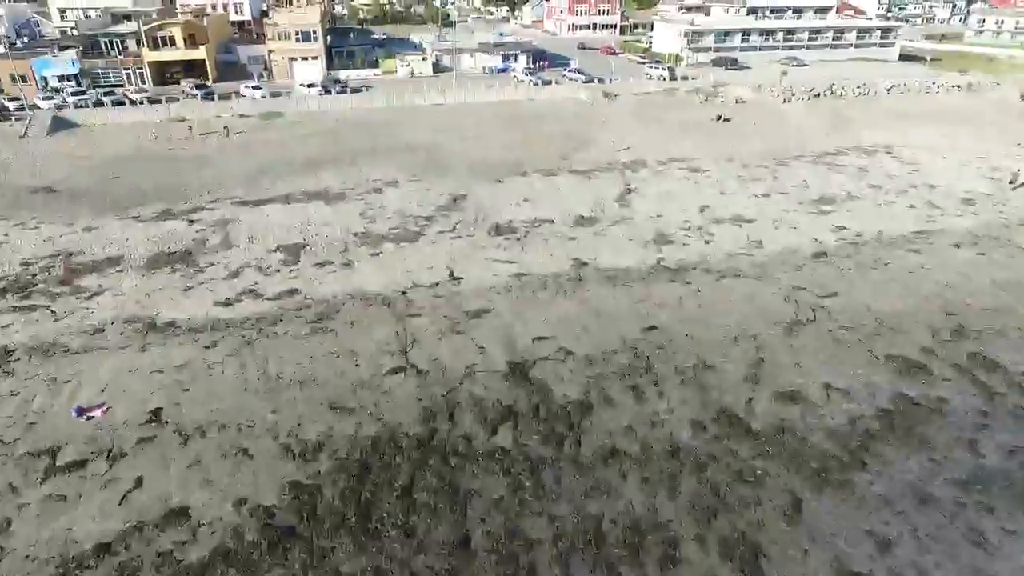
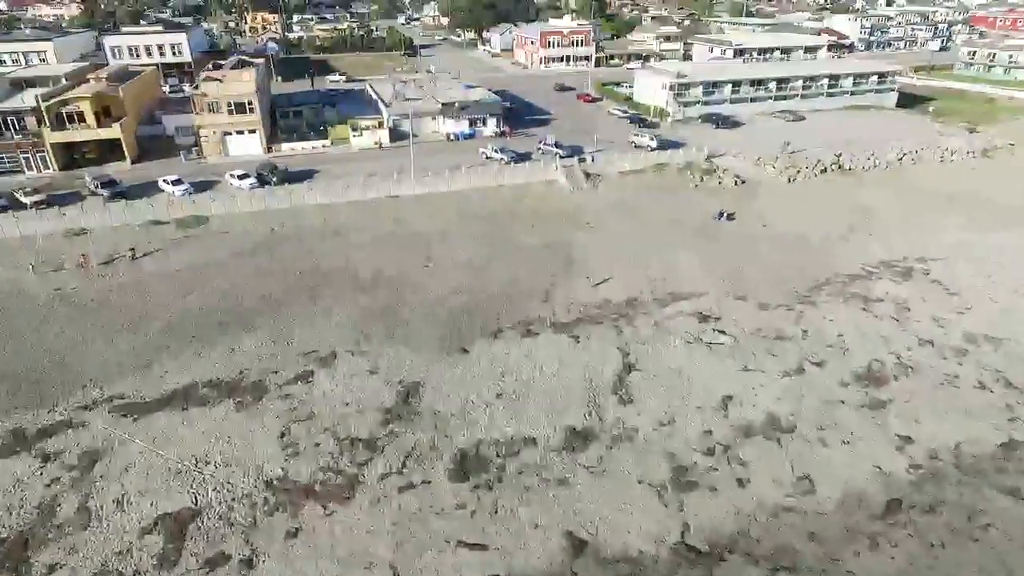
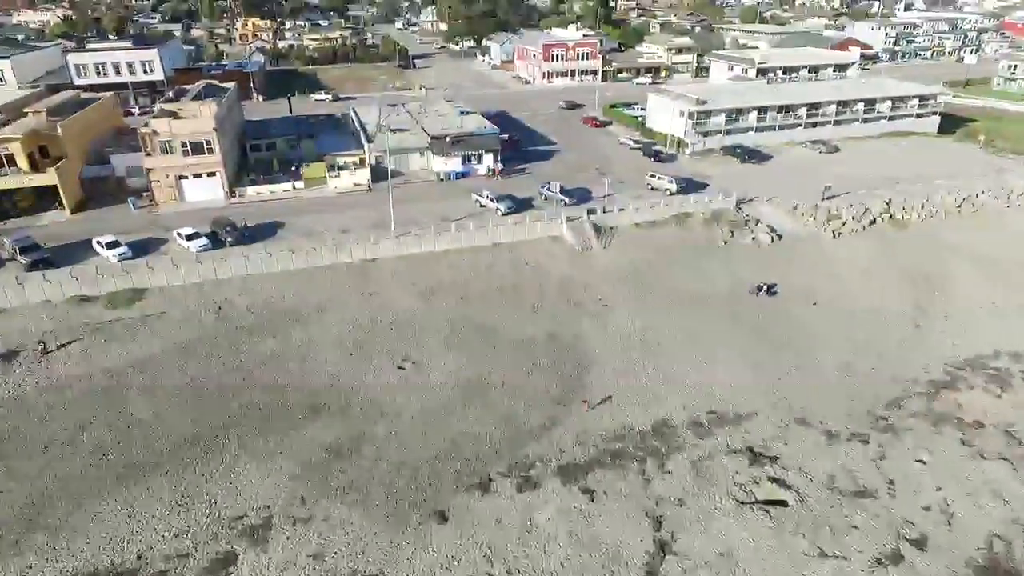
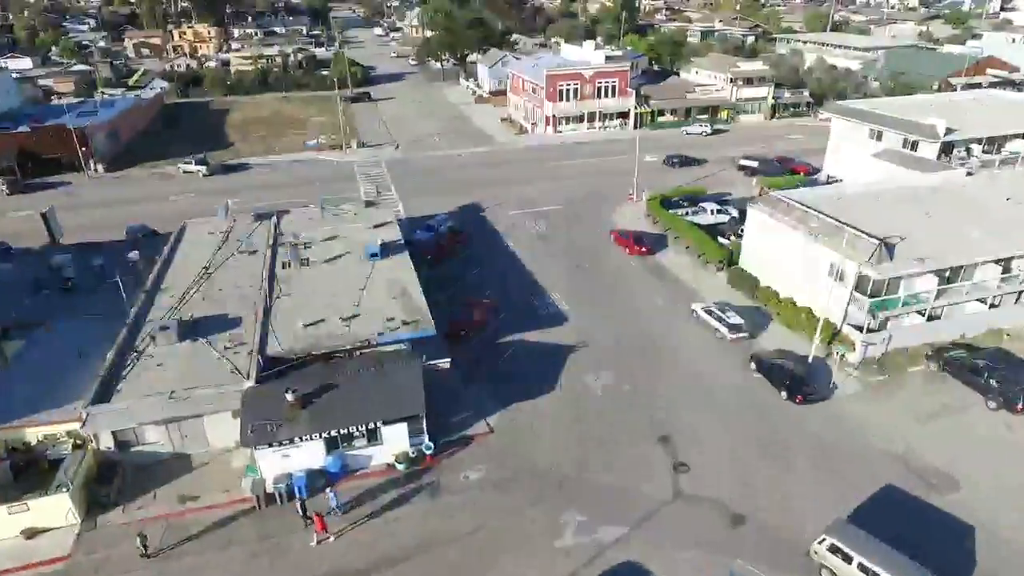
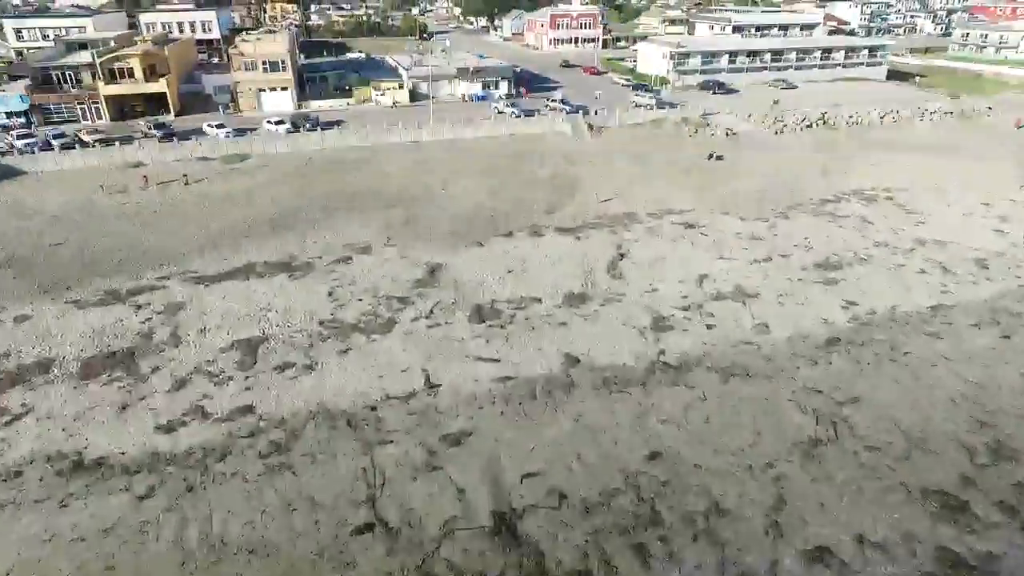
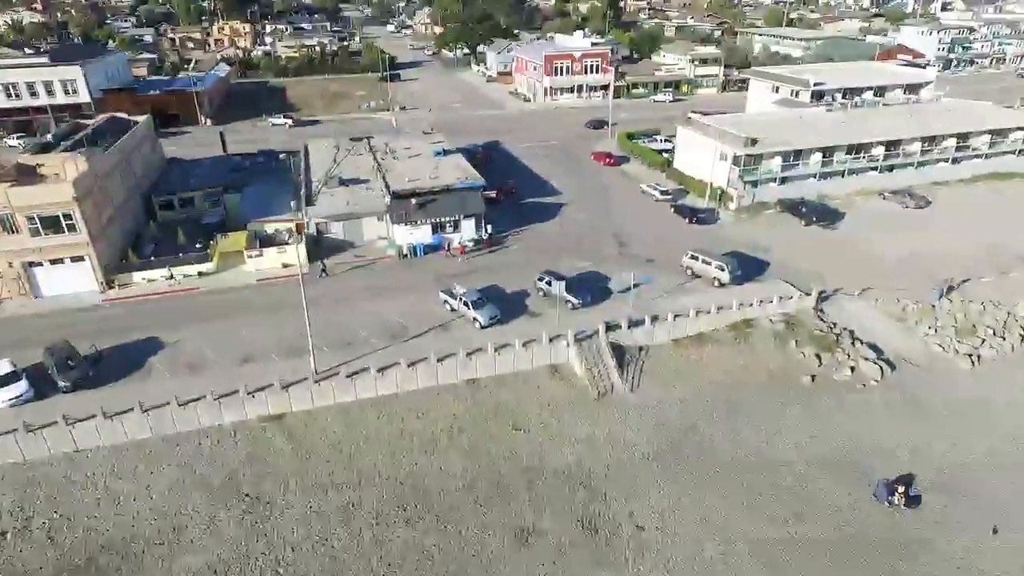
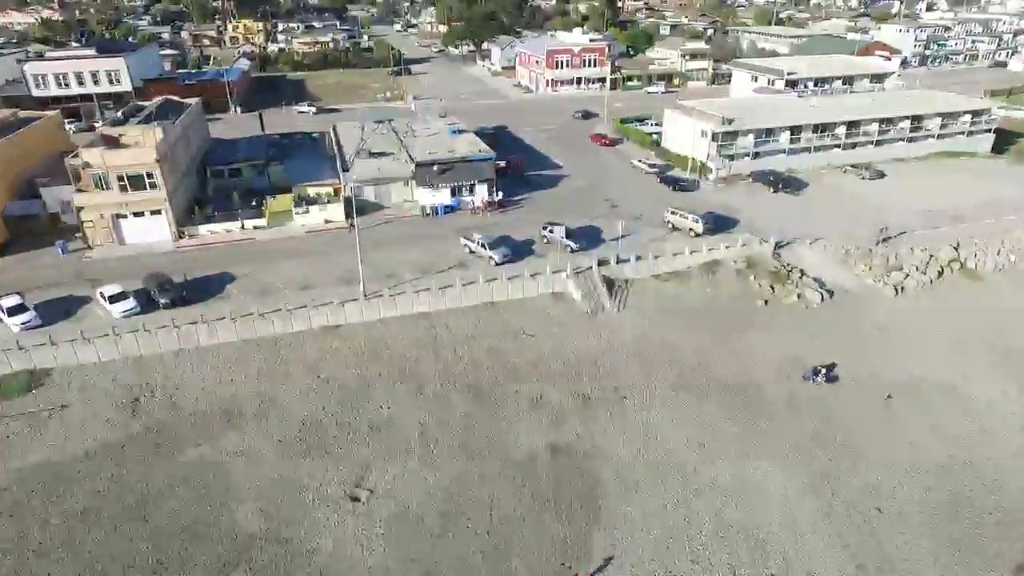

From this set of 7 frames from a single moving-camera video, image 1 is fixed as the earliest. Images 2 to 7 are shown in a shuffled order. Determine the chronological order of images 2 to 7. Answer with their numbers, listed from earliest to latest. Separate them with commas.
5, 2, 3, 7, 6, 4
